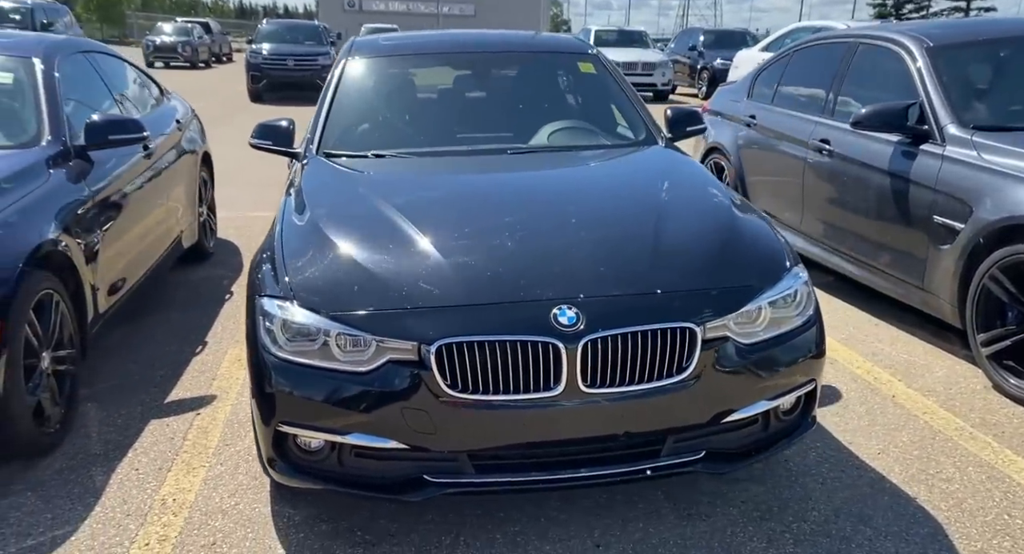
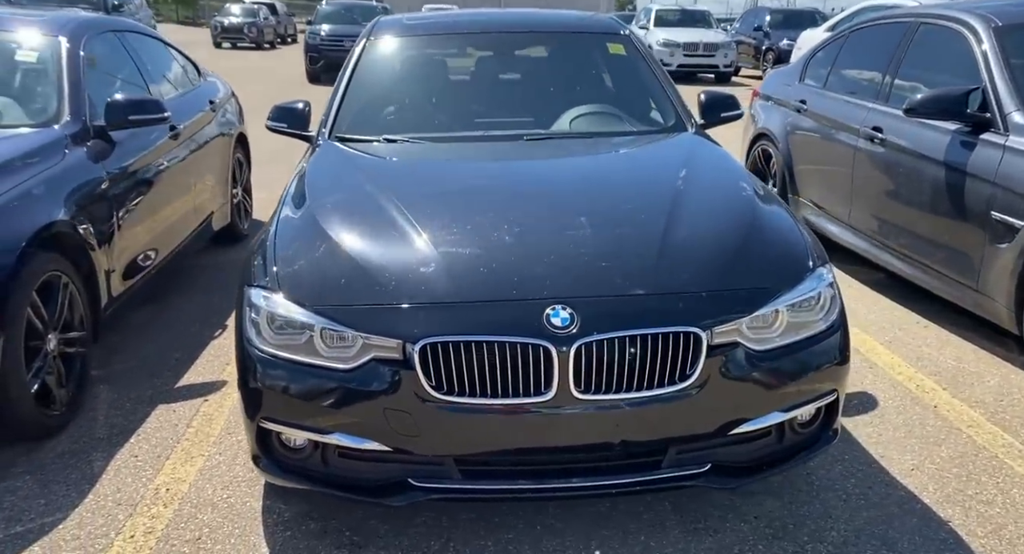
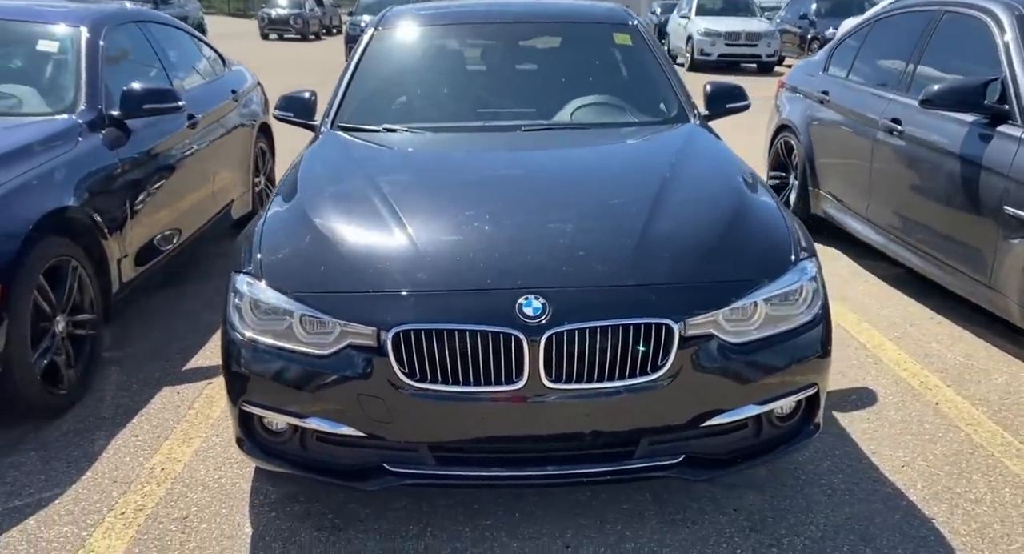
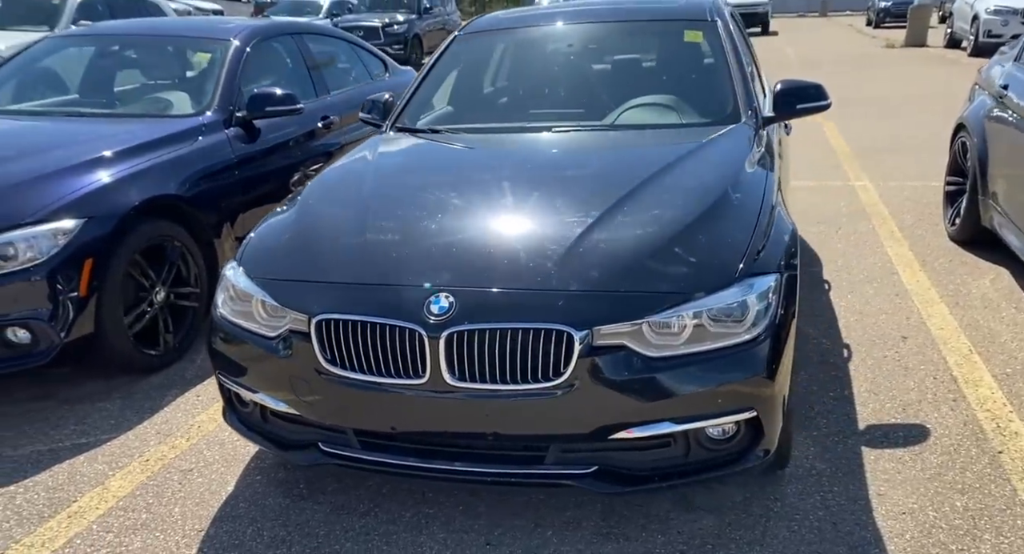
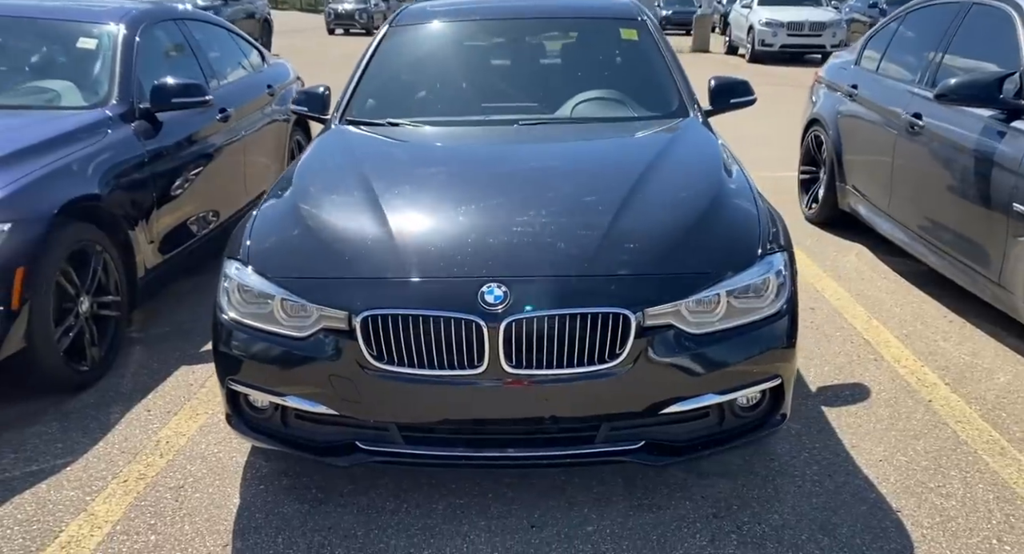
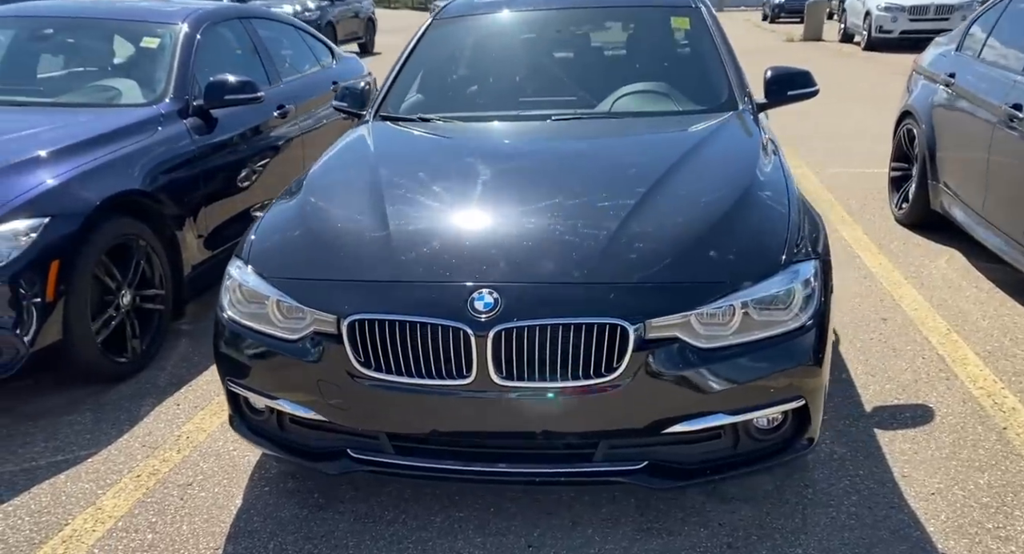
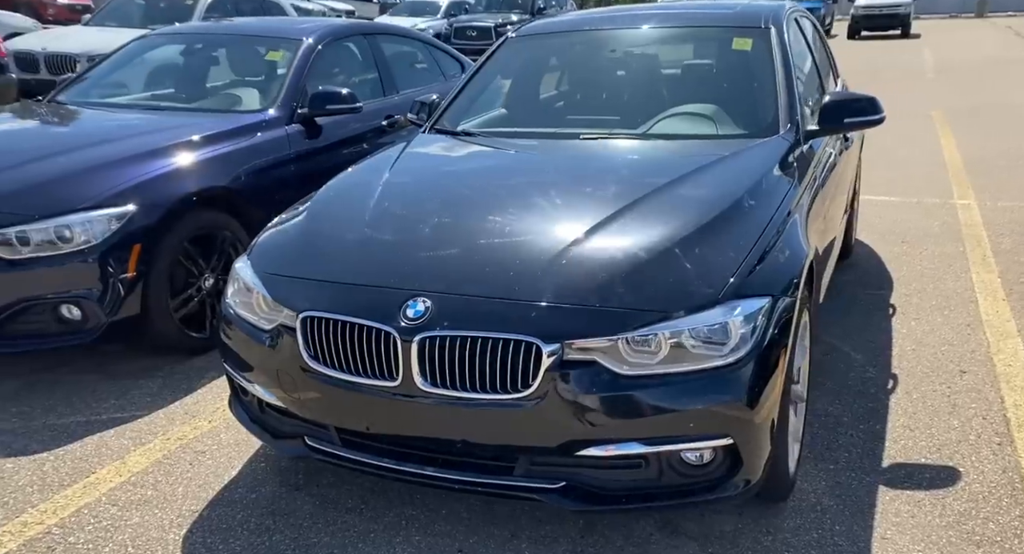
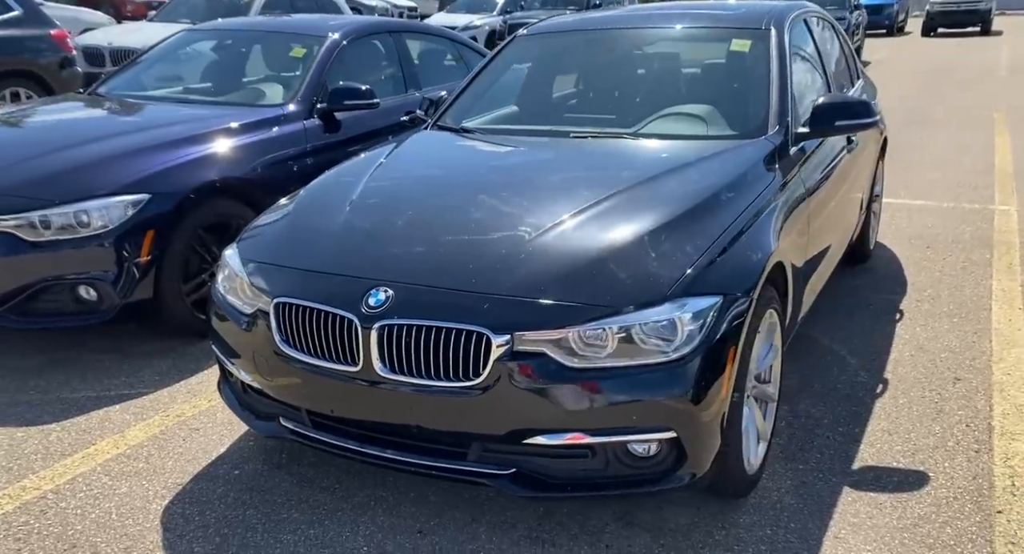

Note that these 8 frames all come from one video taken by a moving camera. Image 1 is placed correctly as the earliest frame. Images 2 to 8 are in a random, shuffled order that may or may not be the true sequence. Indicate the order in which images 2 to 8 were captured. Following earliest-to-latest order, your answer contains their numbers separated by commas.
2, 3, 5, 6, 4, 7, 8
